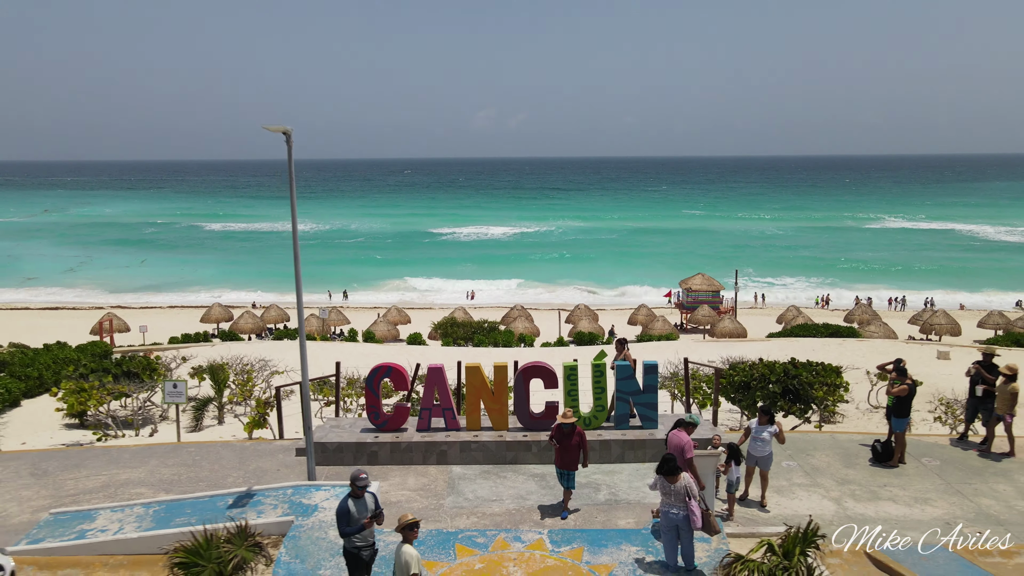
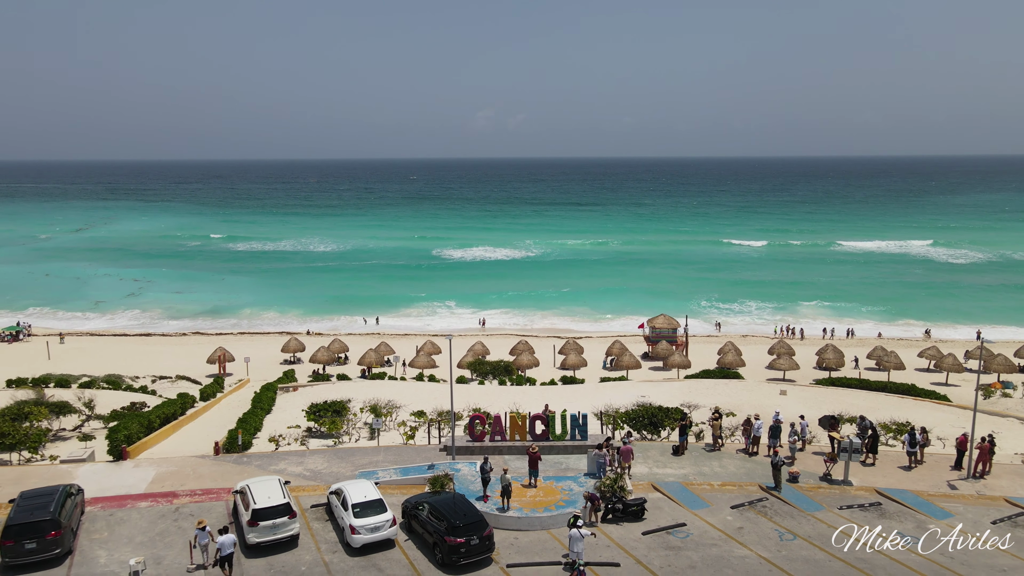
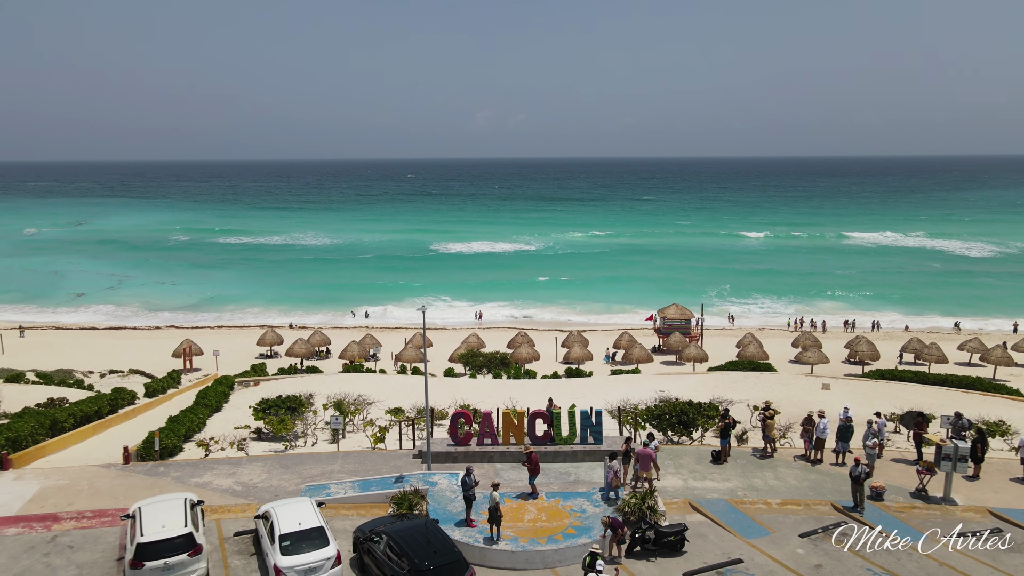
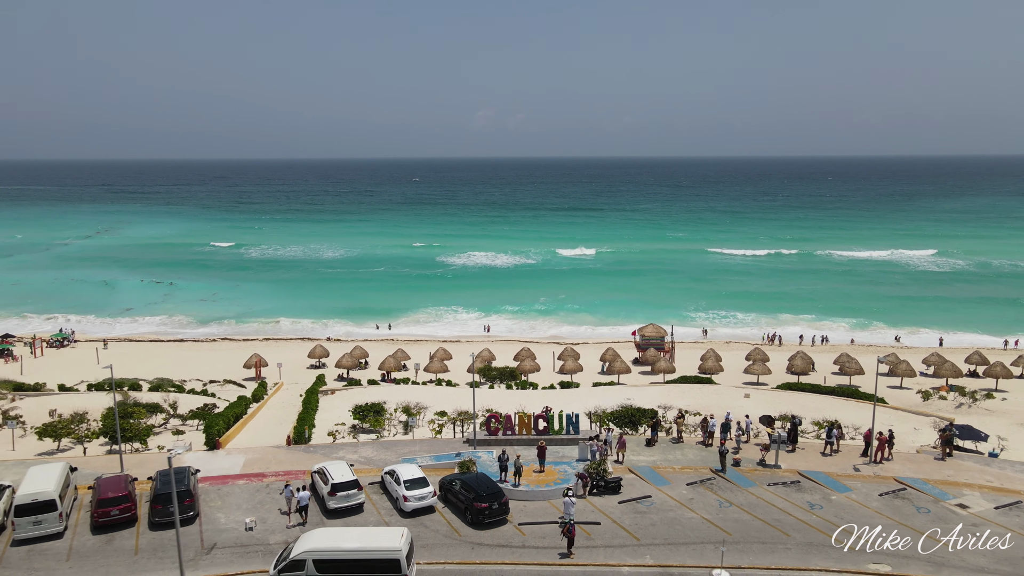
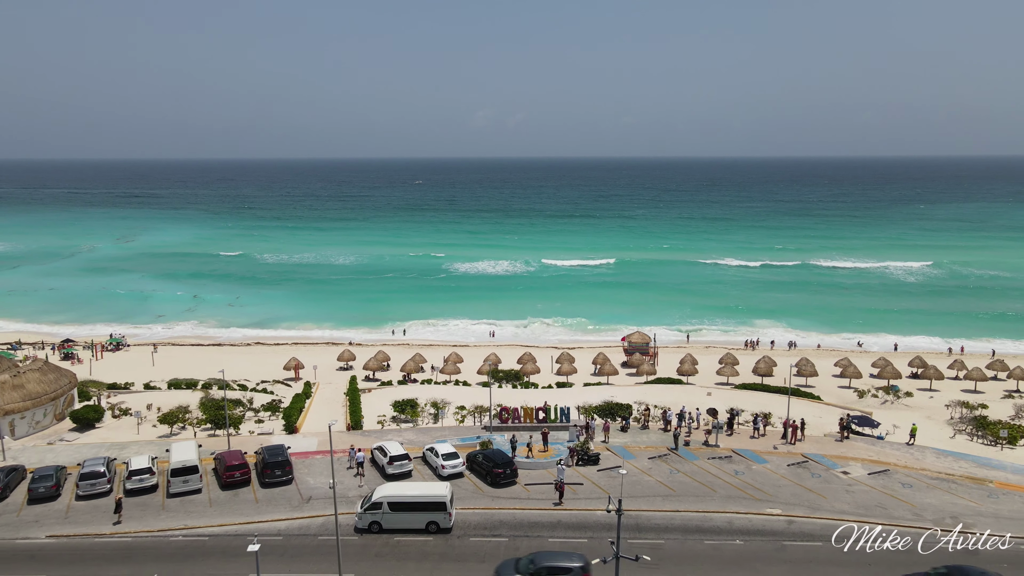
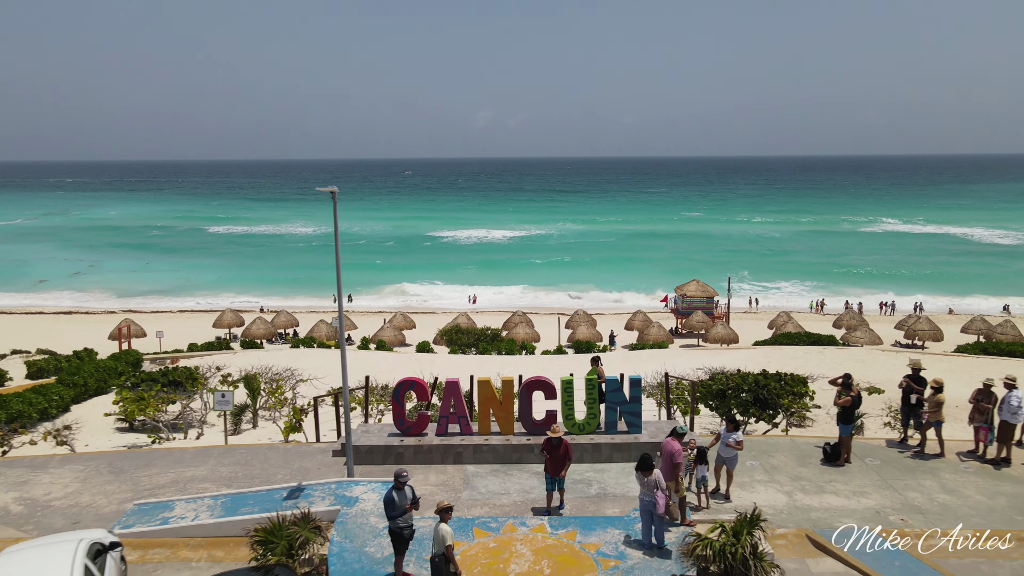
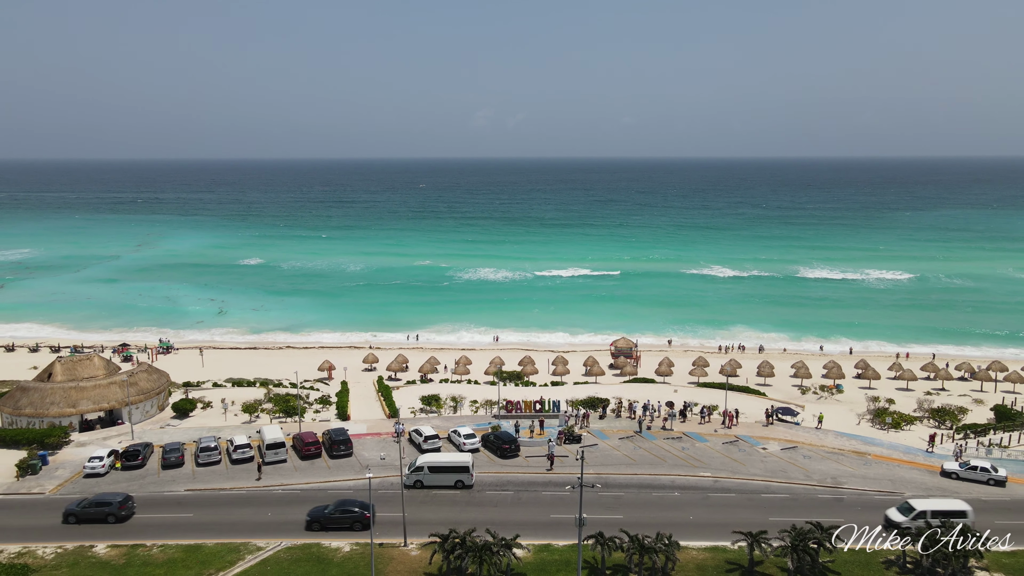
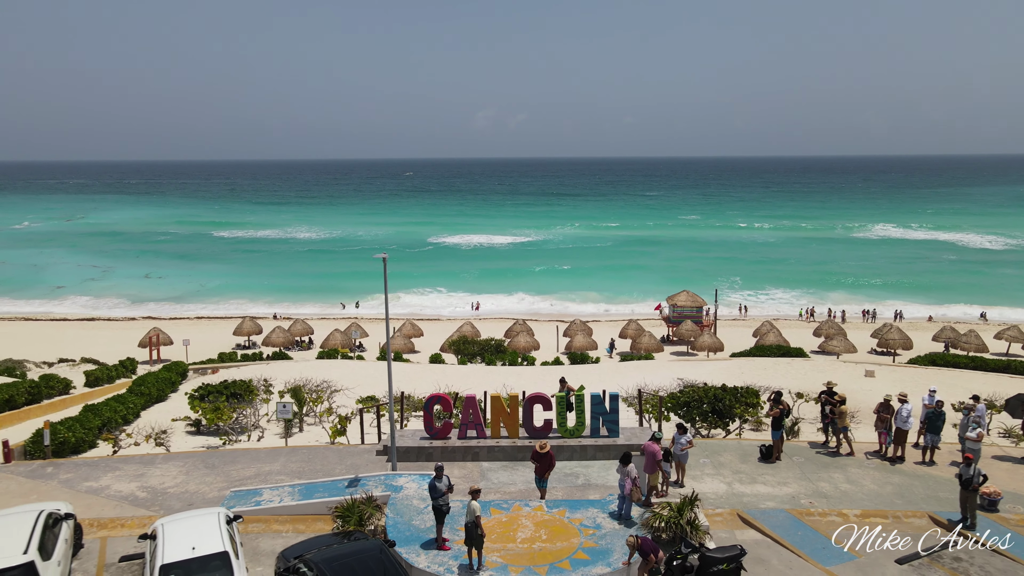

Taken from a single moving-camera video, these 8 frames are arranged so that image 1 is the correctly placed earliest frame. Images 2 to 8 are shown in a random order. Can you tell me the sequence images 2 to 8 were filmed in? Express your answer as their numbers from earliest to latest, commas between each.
6, 8, 3, 2, 4, 5, 7
